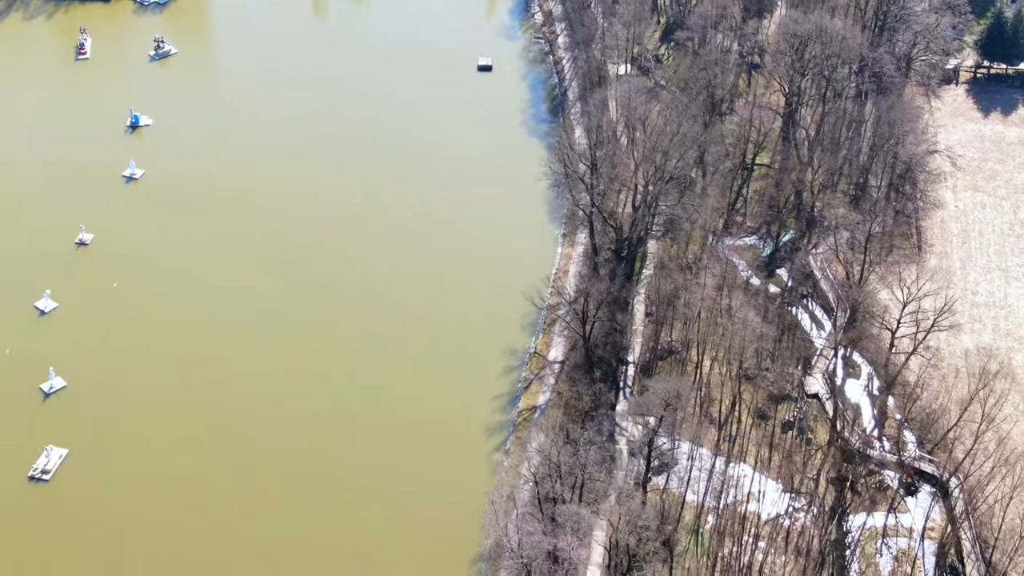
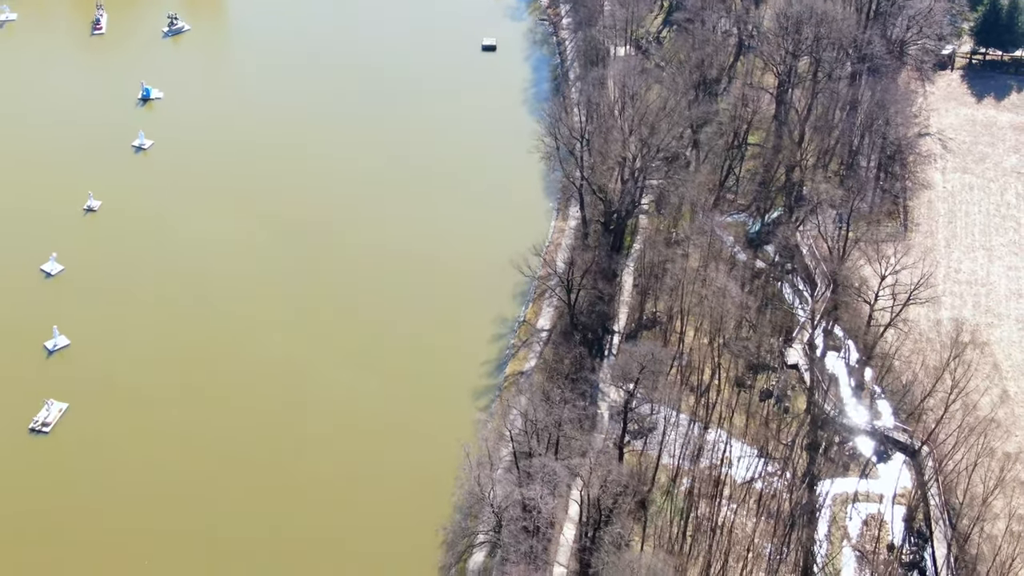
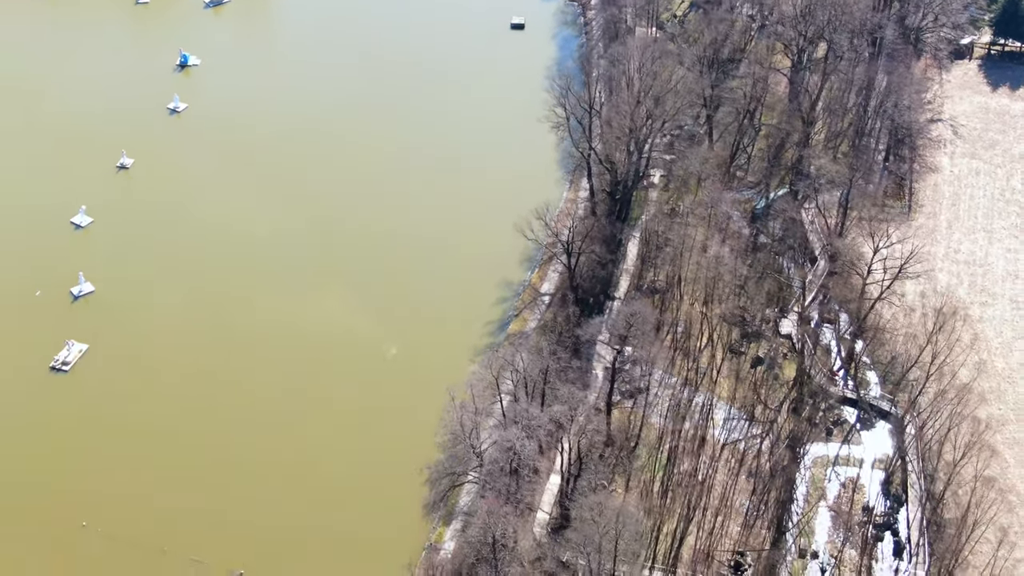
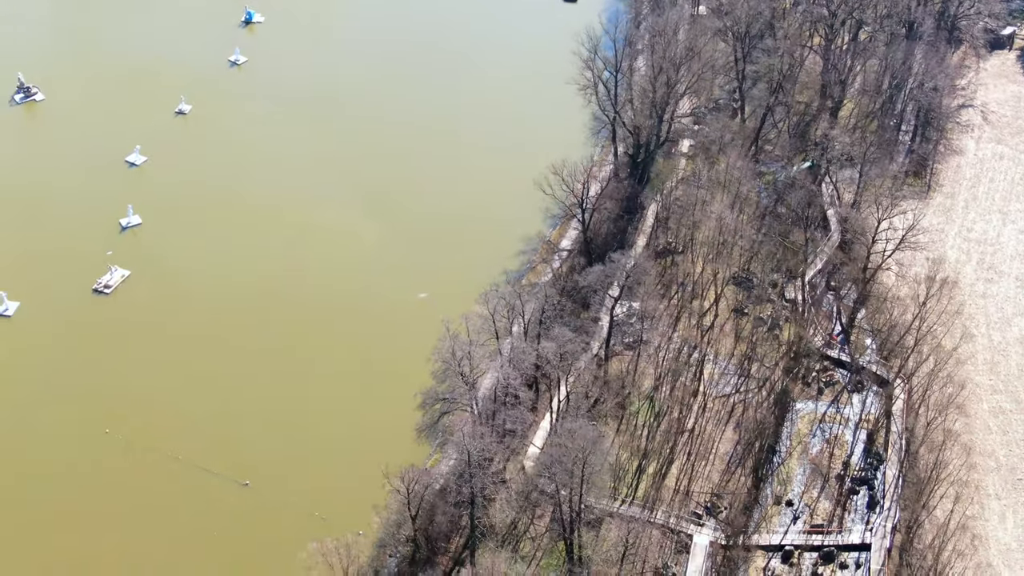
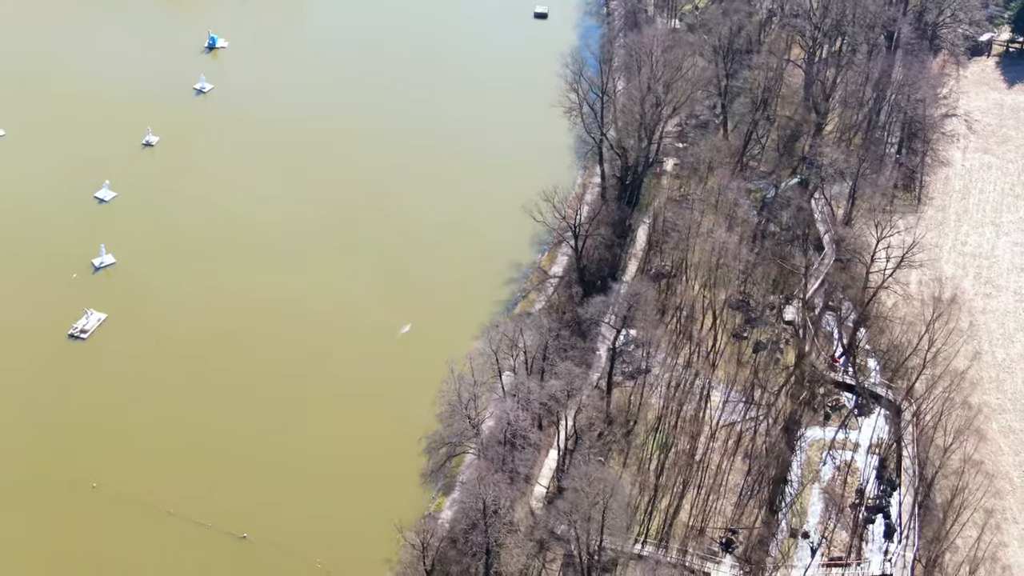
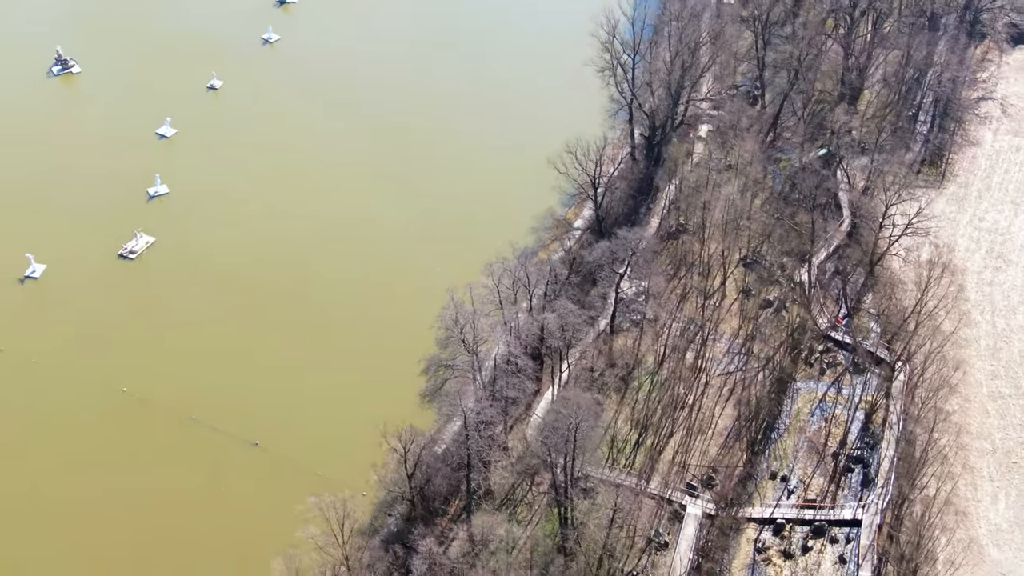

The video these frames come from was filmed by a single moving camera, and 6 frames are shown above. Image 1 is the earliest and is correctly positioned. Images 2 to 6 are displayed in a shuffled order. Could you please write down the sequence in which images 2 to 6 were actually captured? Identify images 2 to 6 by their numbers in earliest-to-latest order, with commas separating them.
2, 3, 5, 4, 6
